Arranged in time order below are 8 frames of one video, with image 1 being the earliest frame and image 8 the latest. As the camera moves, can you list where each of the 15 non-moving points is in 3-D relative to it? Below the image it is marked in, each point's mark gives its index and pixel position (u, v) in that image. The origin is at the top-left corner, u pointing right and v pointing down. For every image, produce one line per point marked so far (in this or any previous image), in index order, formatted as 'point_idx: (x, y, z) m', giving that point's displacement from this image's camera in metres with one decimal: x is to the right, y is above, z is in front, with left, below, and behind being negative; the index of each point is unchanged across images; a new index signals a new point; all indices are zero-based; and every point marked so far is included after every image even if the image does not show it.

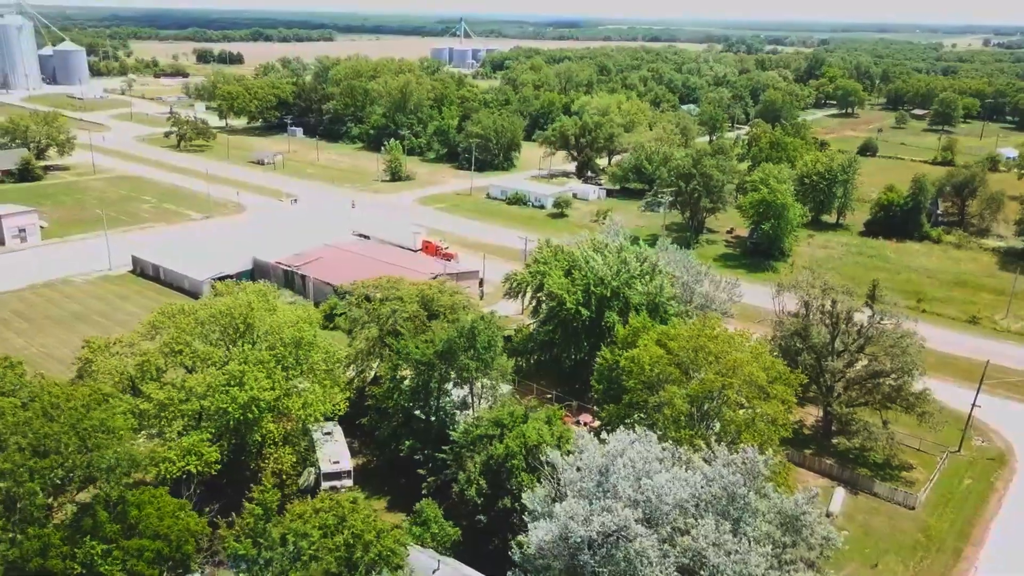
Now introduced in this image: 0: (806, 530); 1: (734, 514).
0: (+6.2, -5.1, +17.3) m
1: (+4.6, -4.7, +16.9) m
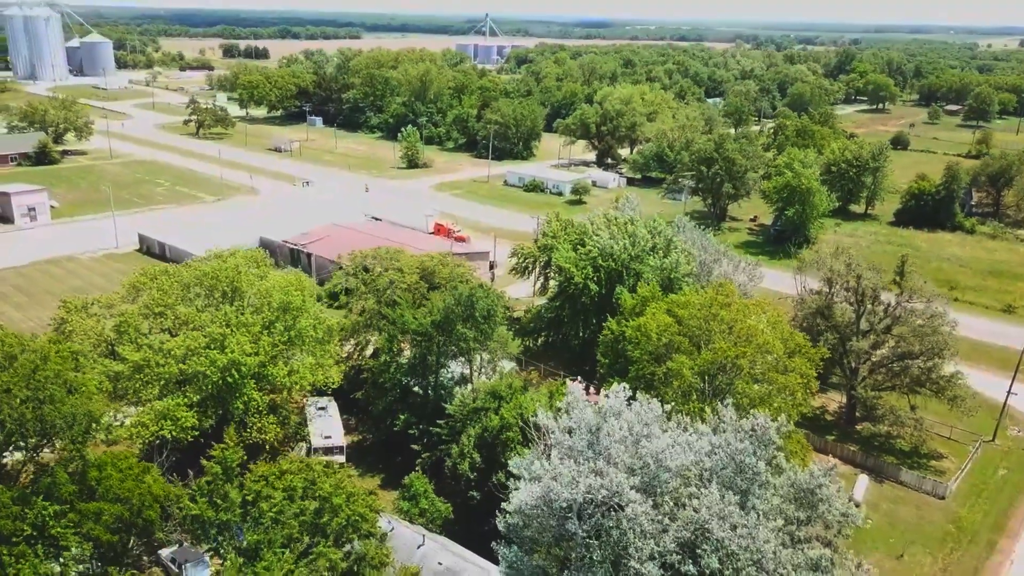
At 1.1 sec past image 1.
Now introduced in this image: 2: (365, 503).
0: (+5.9, -4.1, +15.6) m
1: (+4.3, -3.7, +15.3) m
2: (-2.8, -4.1, +15.5) m
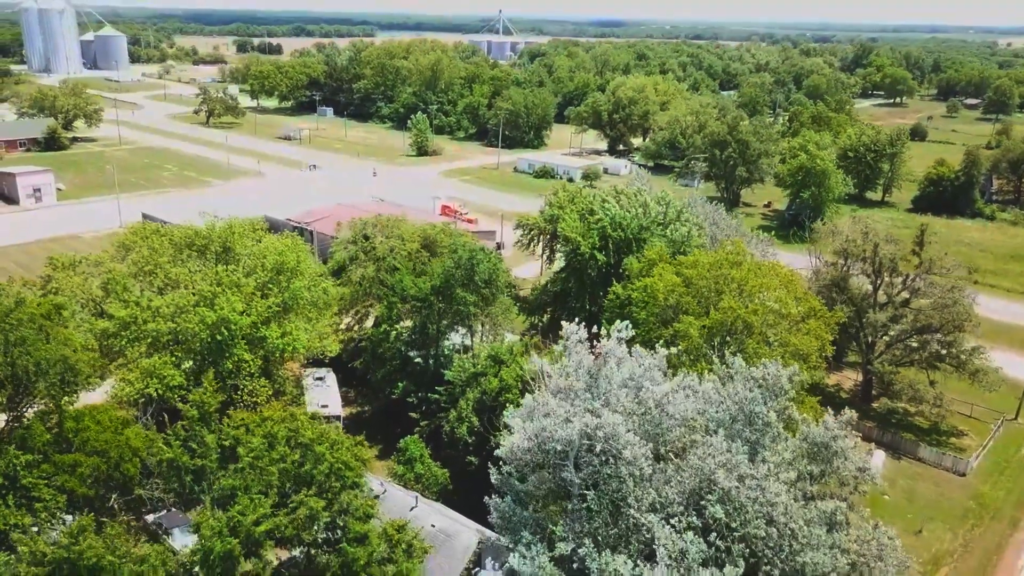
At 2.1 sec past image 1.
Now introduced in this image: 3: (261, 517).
0: (+5.8, -3.1, +14.6) m
1: (+4.2, -2.6, +14.3) m
2: (-2.9, -2.9, +14.6) m
3: (-3.9, -3.5, +12.8) m
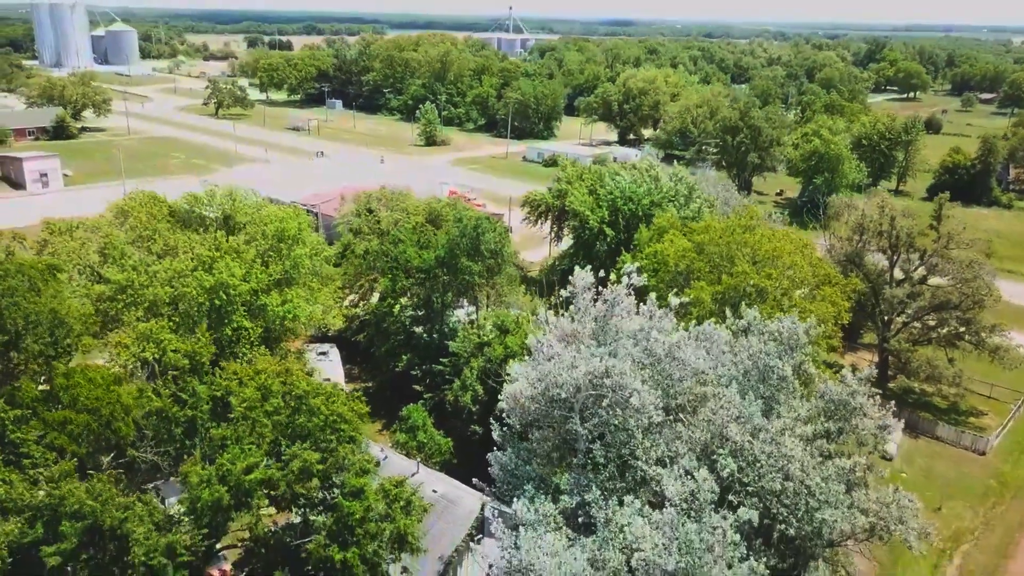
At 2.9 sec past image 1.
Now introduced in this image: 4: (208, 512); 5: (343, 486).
0: (+5.9, -2.2, +13.9) m
1: (+4.2, -1.7, +13.6) m
2: (-2.8, -2.0, +14.1) m
3: (-3.9, -2.6, +12.2) m
4: (-4.4, -3.3, +11.9) m
5: (-2.7, -3.2, +13.1) m
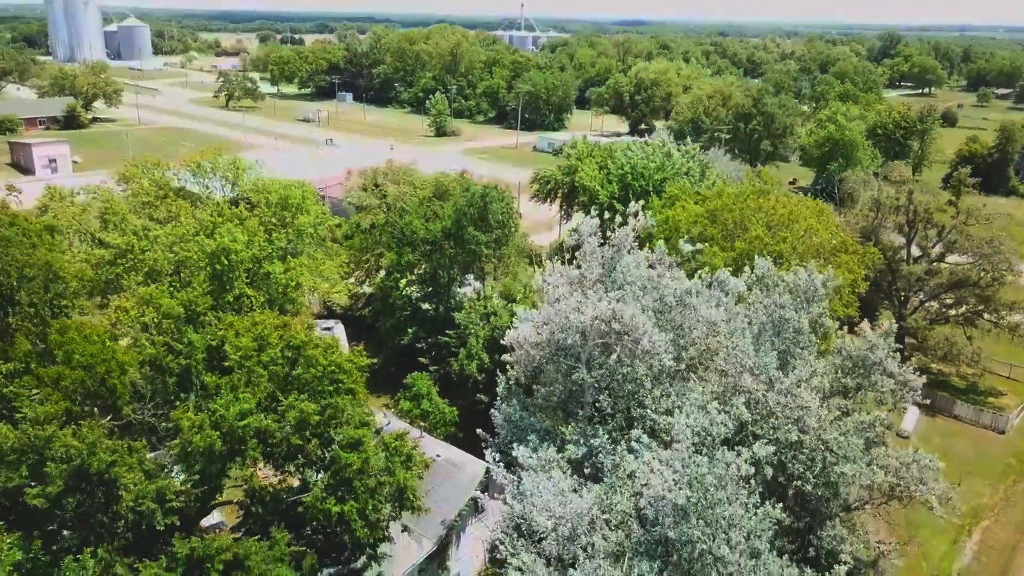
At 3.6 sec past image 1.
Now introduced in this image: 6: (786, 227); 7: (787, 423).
0: (+6.0, -1.4, +13.4) m
1: (+4.3, -0.9, +13.1) m
2: (-2.8, -1.2, +13.6) m
3: (-3.8, -1.8, +11.8) m
4: (-4.4, -2.4, +11.5) m
5: (-2.6, -2.3, +12.7) m
6: (+6.5, +1.5, +19.3) m
7: (+4.0, -1.9, +11.8) m
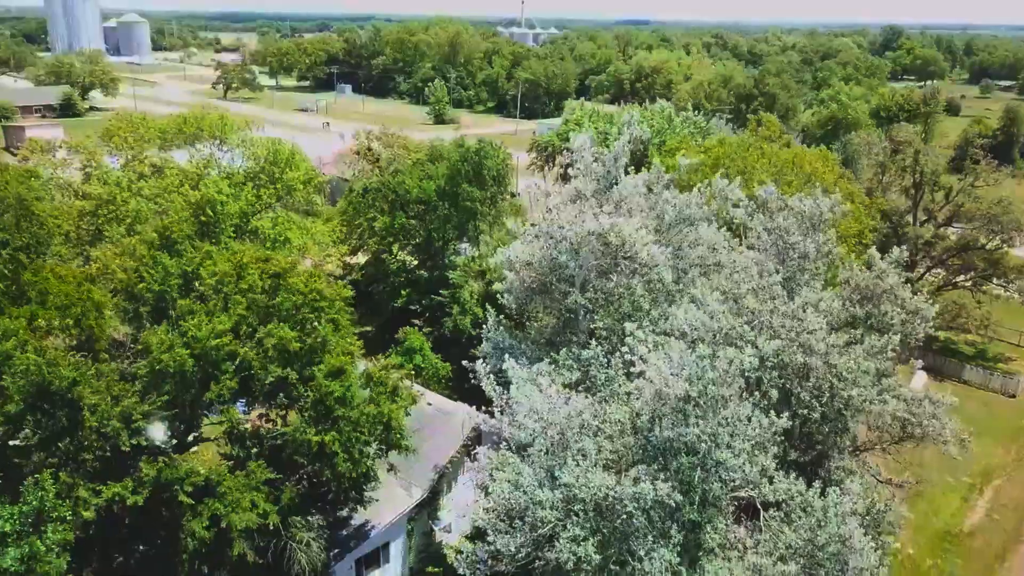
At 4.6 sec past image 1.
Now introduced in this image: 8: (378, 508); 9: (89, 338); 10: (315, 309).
0: (+5.8, -0.2, +12.7) m
1: (+4.2, +0.3, +12.4) m
2: (-2.9, 0.0, +13.0) m
3: (-4.0, -0.6, +11.2) m
4: (-4.5, -1.2, +10.8) m
5: (-2.8, -1.2, +12.0) m
6: (+6.3, +2.6, +18.7) m
7: (+3.8, -0.8, +11.1) m
8: (-2.3, -3.8, +14.3) m
9: (-6.8, -0.7, +13.3) m
10: (-3.0, -0.3, +12.5) m
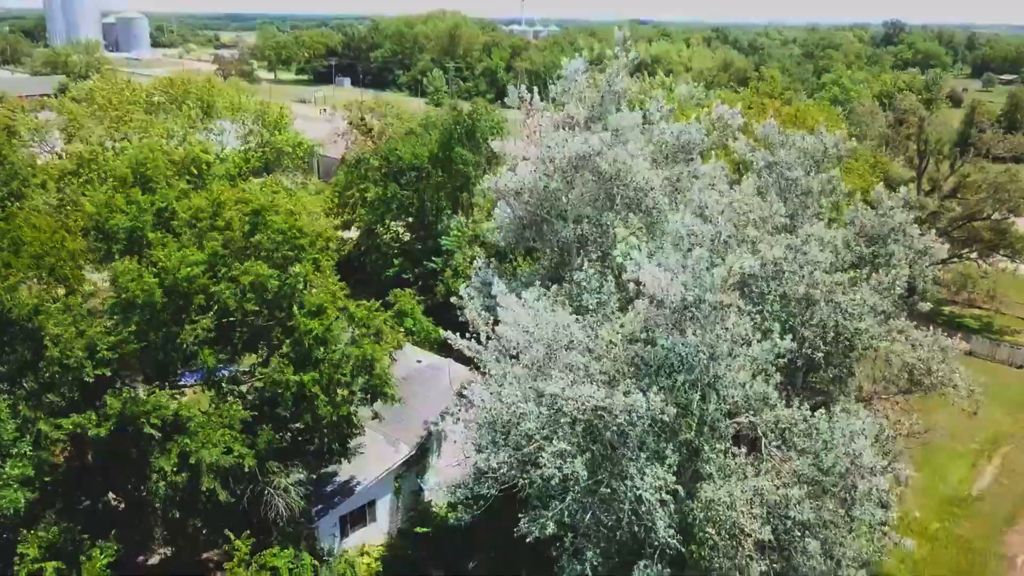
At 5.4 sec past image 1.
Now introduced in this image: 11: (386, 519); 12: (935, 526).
0: (+5.7, +0.7, +12.1) m
1: (+4.0, +1.2, +11.9) m
2: (-3.1, +0.9, +12.4) m
3: (-4.1, +0.3, +10.6) m
4: (-4.6, -0.3, +10.2) m
5: (-2.9, -0.3, +11.5) m
6: (+6.2, +3.5, +18.1) m
7: (+3.7, +0.1, +10.6) m
8: (-2.5, -2.9, +13.8) m
9: (-7.0, +0.2, +12.7) m
10: (-3.1, +0.6, +11.9) m
11: (-2.2, -4.1, +14.4) m
12: (+8.2, -4.6, +16.0) m
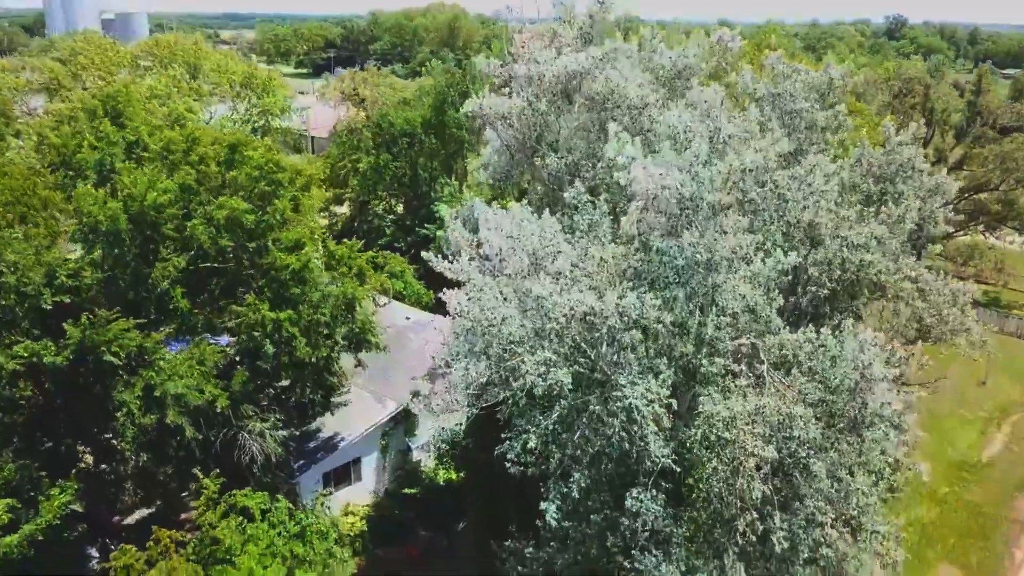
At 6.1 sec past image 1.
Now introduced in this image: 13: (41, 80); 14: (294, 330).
0: (+5.5, +1.6, +11.5) m
1: (+3.9, +2.1, +11.3) m
2: (-3.2, +1.7, +11.8) m
3: (-4.3, +1.1, +10.0) m
4: (-4.8, +0.5, +9.7) m
5: (-3.1, +0.6, +10.9) m
6: (+6.0, +4.4, +17.5) m
7: (+3.5, +1.0, +10.0) m
8: (-2.6, -2.1, +13.2) m
9: (-7.1, +1.0, +12.1) m
10: (-3.3, +1.4, +11.3) m
11: (-2.4, -3.2, +13.8) m
12: (+8.1, -3.8, +15.4) m
13: (-11.4, +5.0, +20.0) m
14: (-2.8, -0.5, +10.6) m
